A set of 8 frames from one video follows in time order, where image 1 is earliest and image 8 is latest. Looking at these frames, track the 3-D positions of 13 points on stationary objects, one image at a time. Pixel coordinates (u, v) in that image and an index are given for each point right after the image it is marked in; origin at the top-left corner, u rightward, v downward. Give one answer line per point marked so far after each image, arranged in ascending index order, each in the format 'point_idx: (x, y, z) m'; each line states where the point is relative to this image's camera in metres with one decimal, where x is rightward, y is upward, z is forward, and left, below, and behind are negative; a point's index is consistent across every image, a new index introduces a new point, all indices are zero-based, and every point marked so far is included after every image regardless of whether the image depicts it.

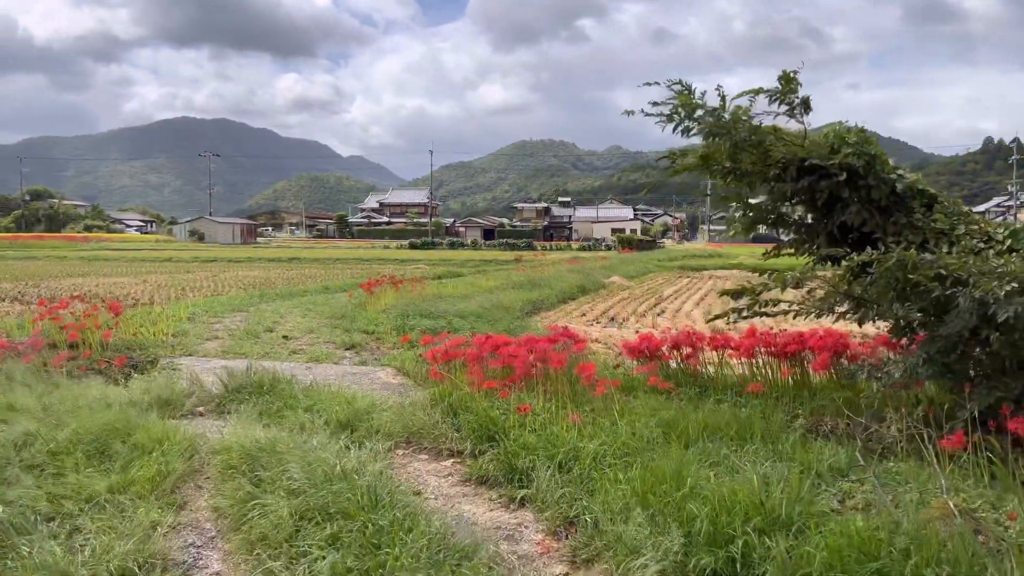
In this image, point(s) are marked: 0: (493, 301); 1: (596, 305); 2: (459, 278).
0: (-0.3, -0.2, +11.9) m
1: (+1.6, -0.3, +15.0) m
2: (-1.3, +0.2, +18.3) m
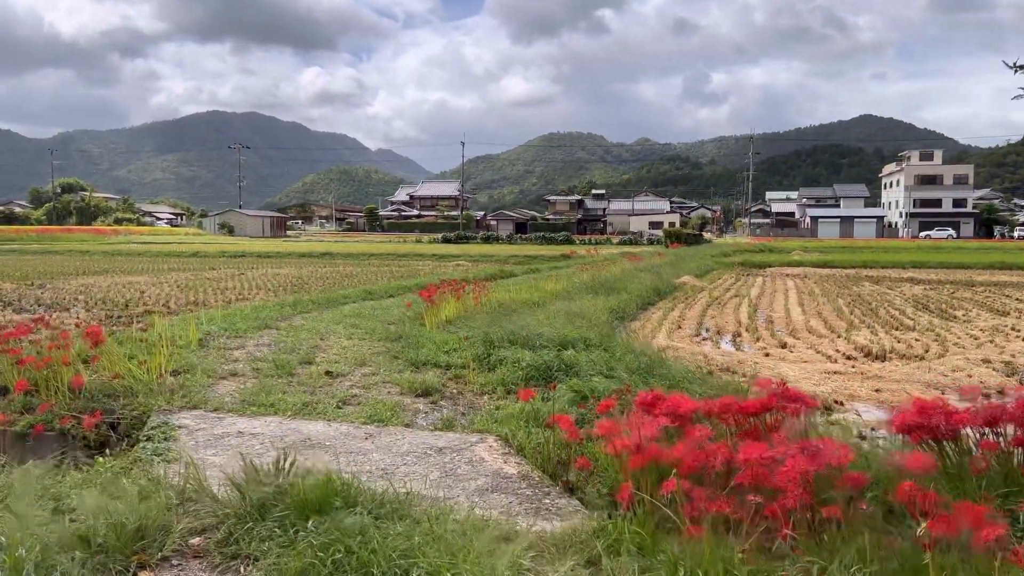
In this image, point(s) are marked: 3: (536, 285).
0: (+0.7, -0.3, +9.6) m
1: (+2.7, -0.4, +12.7) m
2: (0.0, +0.2, +16.1) m
3: (+0.4, +0.1, +13.8) m
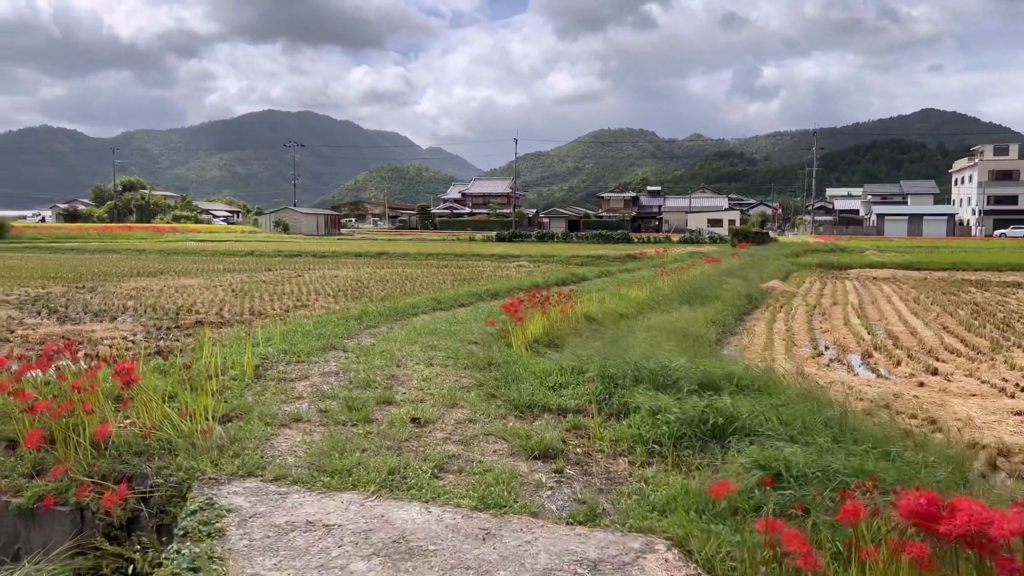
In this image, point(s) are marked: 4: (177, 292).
0: (+1.7, -0.4, +8.3) m
1: (+3.9, -0.5, +11.3) m
2: (+1.3, +0.1, +14.8) m
3: (+1.6, -0.1, +12.6) m
4: (-5.7, -0.1, +14.0) m
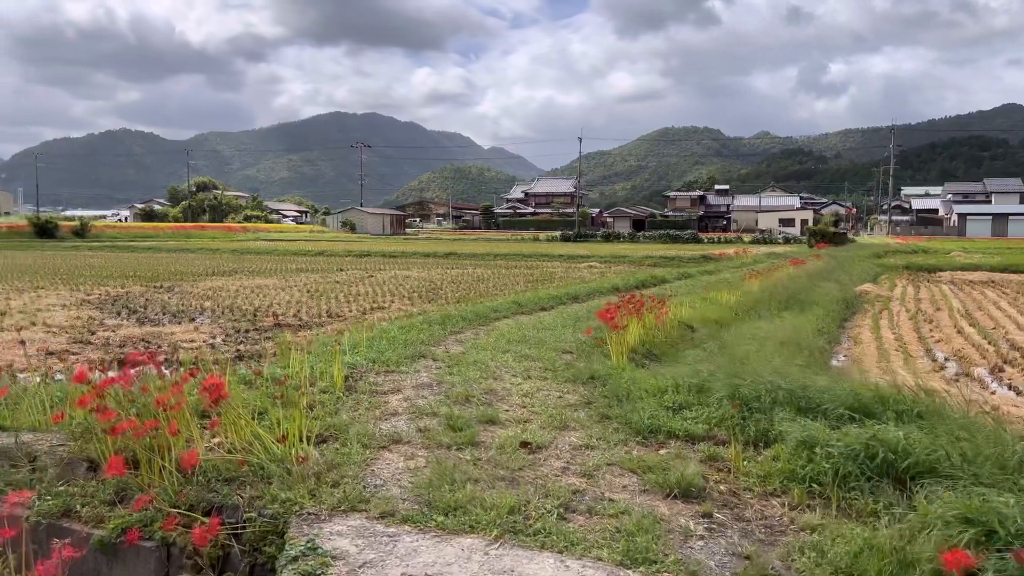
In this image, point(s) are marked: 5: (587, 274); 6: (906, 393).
0: (+2.6, -0.5, +7.7) m
1: (+4.9, -0.6, +10.4) m
2: (+2.7, 0.0, +14.2) m
3: (+2.8, -0.1, +11.9) m
4: (-4.4, -0.1, +13.8) m
5: (+1.8, +0.3, +19.6) m
6: (+2.2, -0.6, +4.5) m
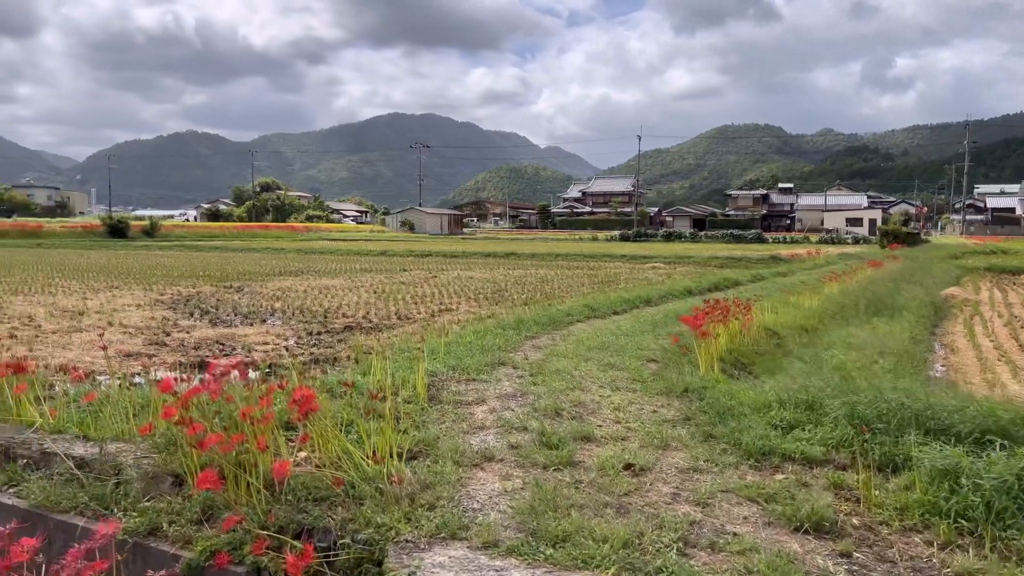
0: (+3.3, -0.5, +7.2) m
1: (+5.8, -0.7, +9.8) m
2: (+3.8, 0.0, +13.7) m
3: (+3.8, -0.2, +11.4) m
4: (-3.3, -0.1, +13.8) m
5: (+3.3, +0.3, +19.2) m
6: (+2.7, -0.7, +4.1) m
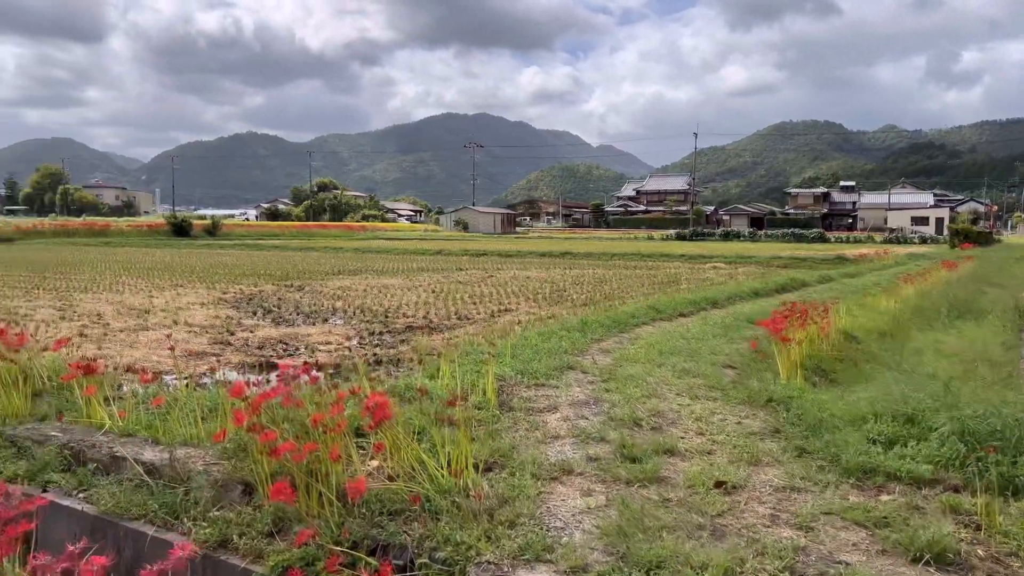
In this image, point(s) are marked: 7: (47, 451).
0: (+3.9, -0.5, +6.8) m
1: (+6.6, -0.7, +9.2) m
2: (+4.8, -0.1, +13.2) m
3: (+4.7, -0.2, +10.9) m
4: (-2.3, -0.1, +13.8) m
5: (+4.6, +0.3, +18.7) m
6: (+3.0, -0.7, +3.7) m
7: (-2.2, -0.8, +3.9) m
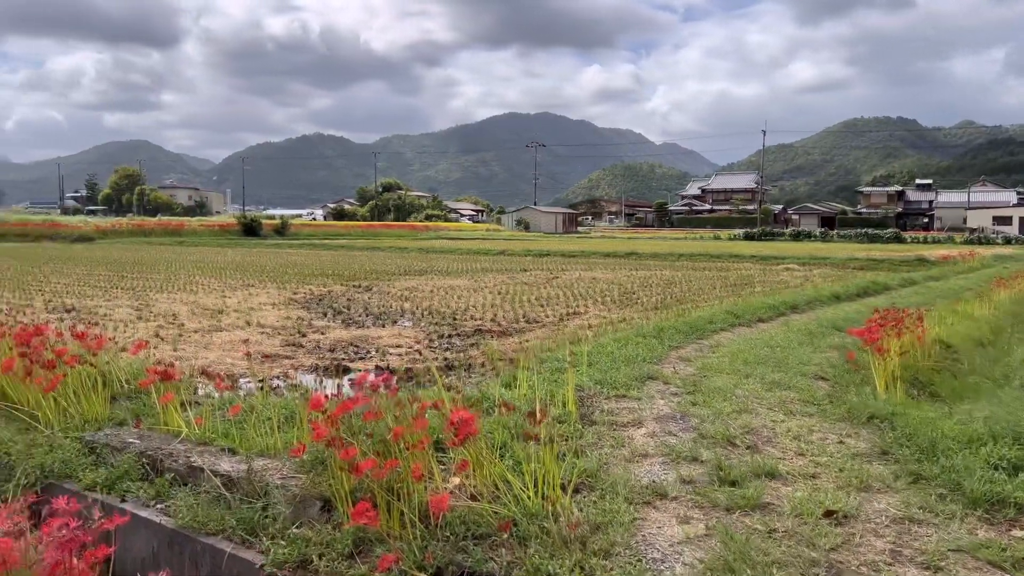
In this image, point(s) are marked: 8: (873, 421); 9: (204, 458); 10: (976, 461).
0: (+4.5, -0.6, +6.3) m
1: (+7.3, -0.8, +8.5) m
2: (+5.9, -0.1, +12.6) m
3: (+5.6, -0.3, +10.4) m
4: (-1.1, -0.1, +13.7) m
5: (+6.1, +0.2, +18.1) m
6: (+3.4, -0.8, +3.3) m
7: (-1.8, -0.8, +3.9) m
8: (+2.0, -0.7, +4.6) m
9: (-1.4, -0.8, +3.8) m
10: (+2.1, -0.8, +3.7) m
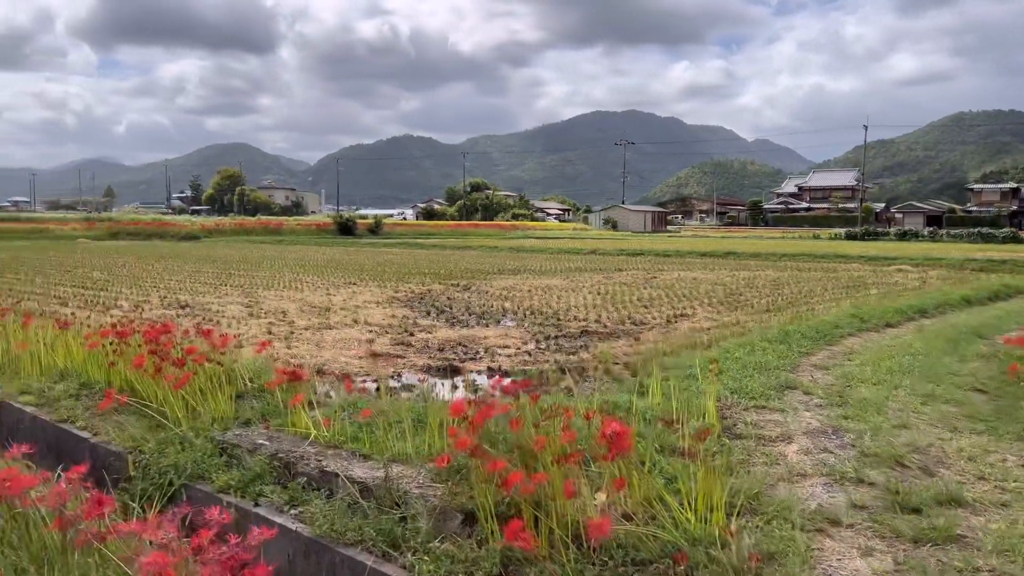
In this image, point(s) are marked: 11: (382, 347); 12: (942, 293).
0: (+5.3, -0.6, +5.5) m
1: (+8.4, -0.8, +7.4) m
2: (+7.4, -0.2, +11.7) m
3: (+6.9, -0.3, +9.5) m
4: (+0.6, -0.1, +13.5) m
5: (+8.2, +0.2, +17.1) m
6: (+4.0, -0.8, +2.7) m
7: (-1.2, -0.8, +3.8) m
8: (+2.7, -0.8, +4.1) m
9: (-0.8, -0.8, +3.7) m
10: (+2.7, -0.8, +3.2) m
11: (-1.3, -0.6, +7.9) m
12: (+6.6, -0.1, +12.5) m
